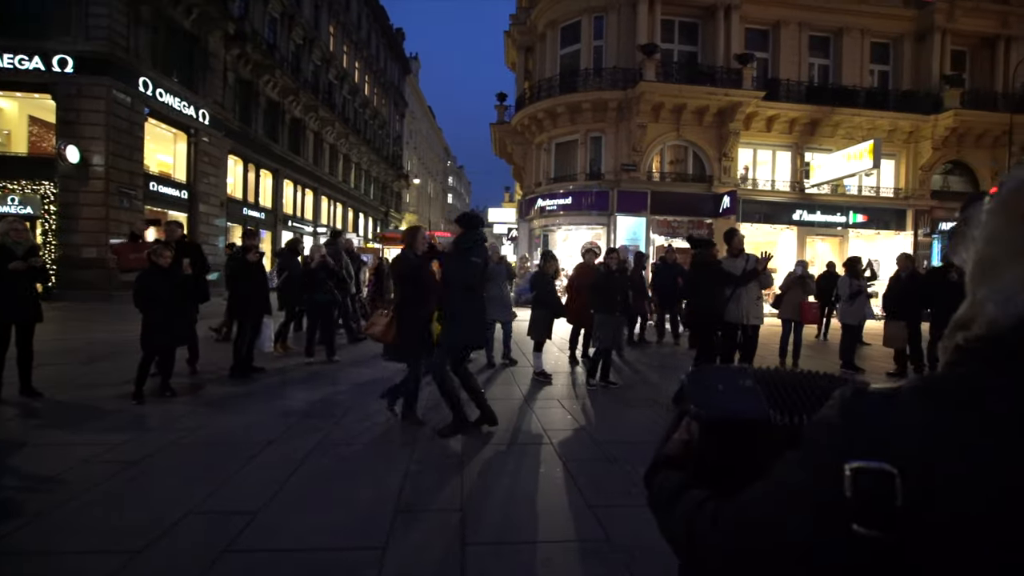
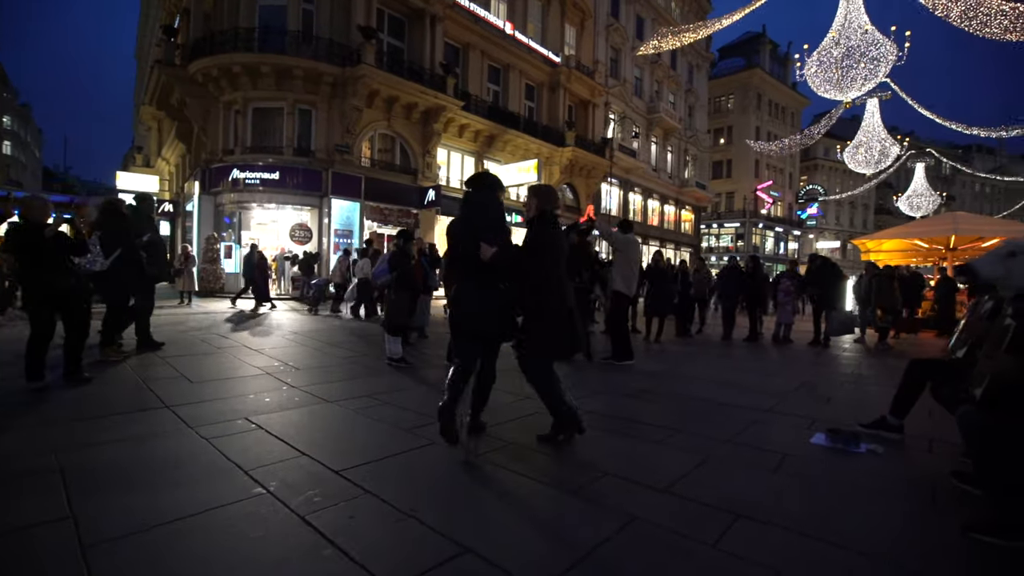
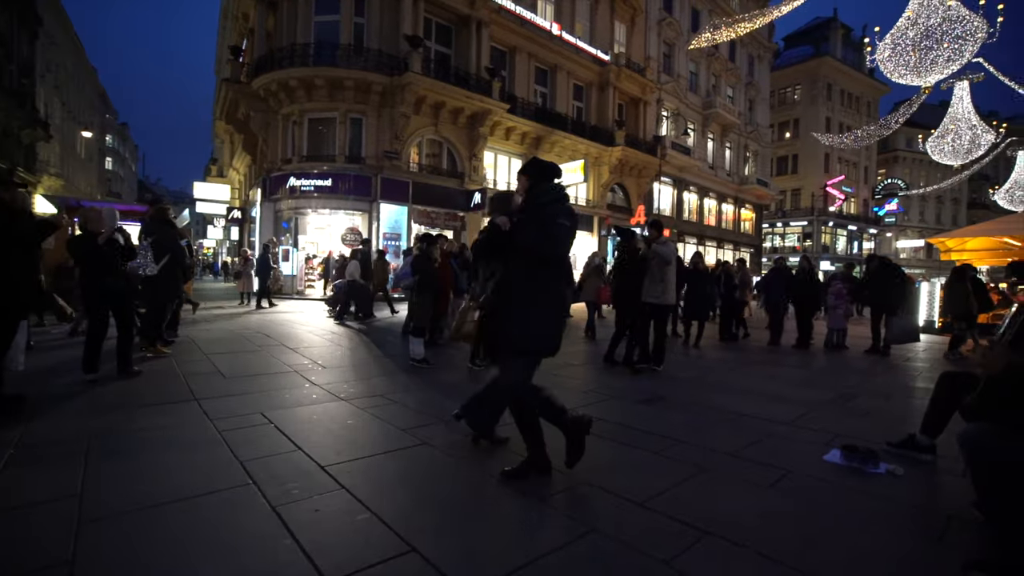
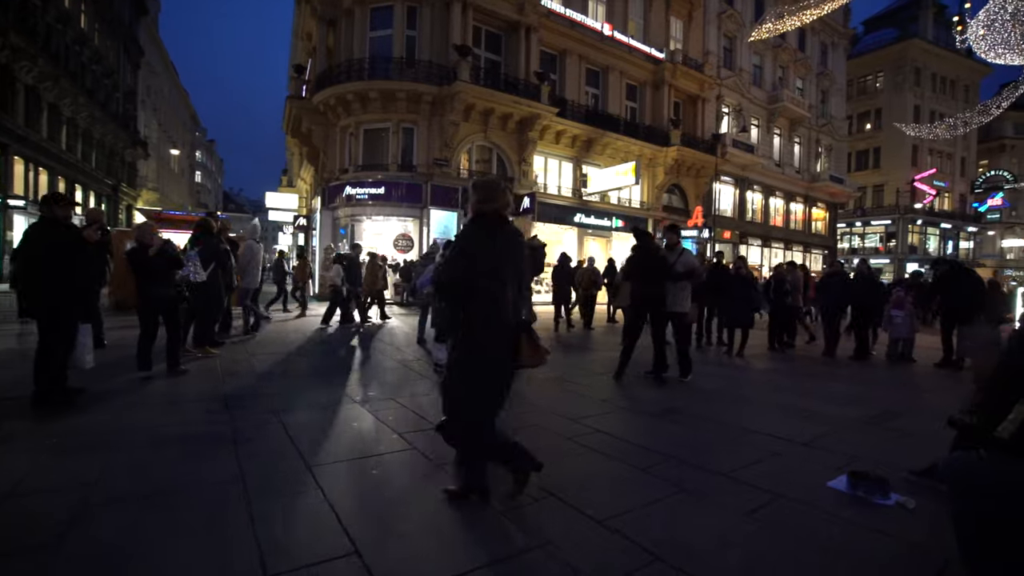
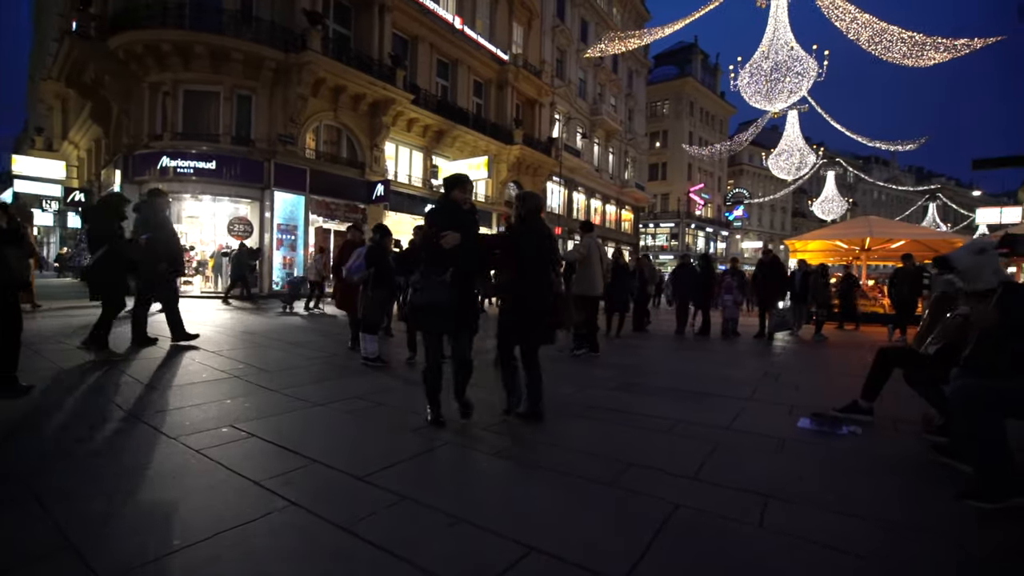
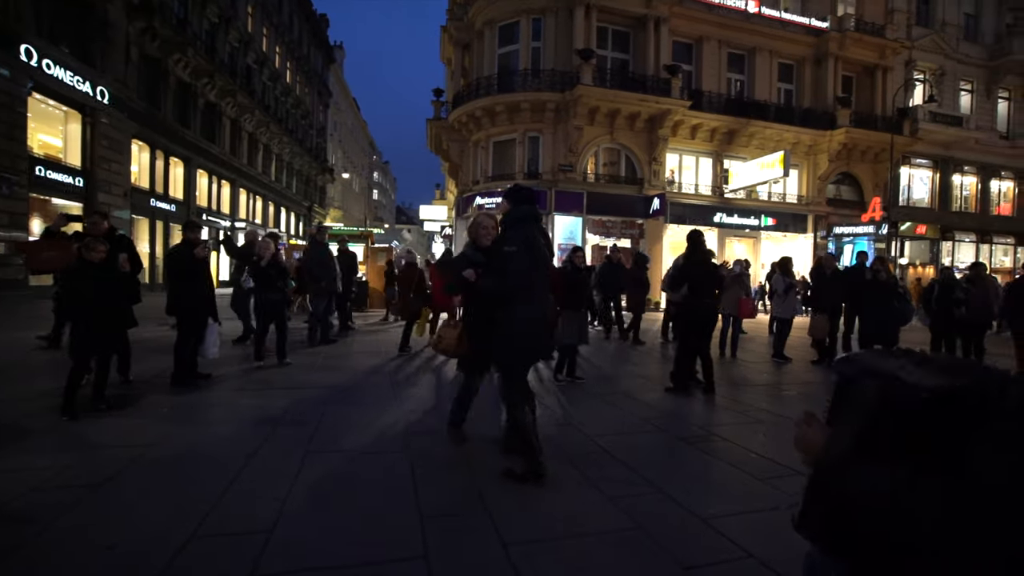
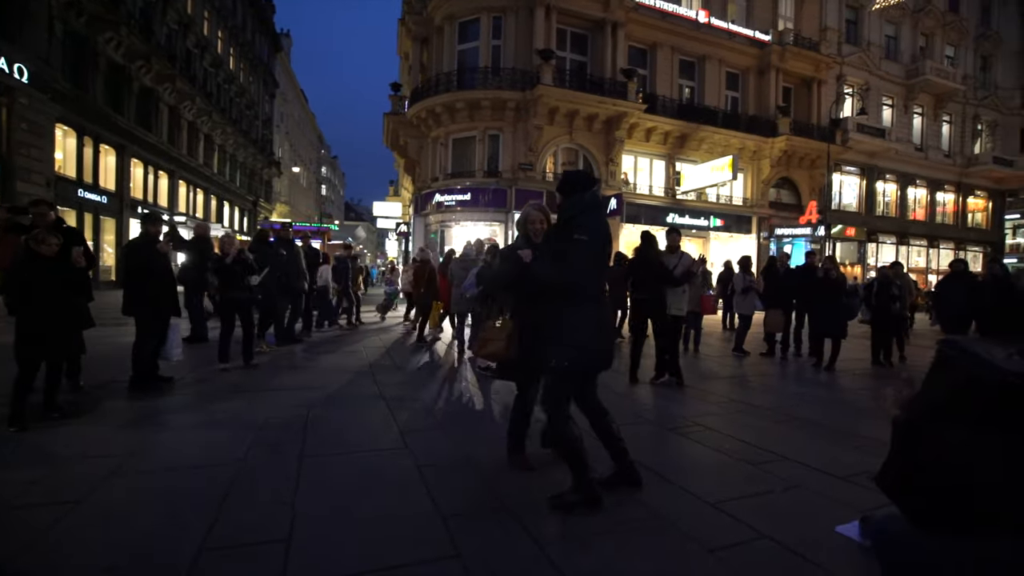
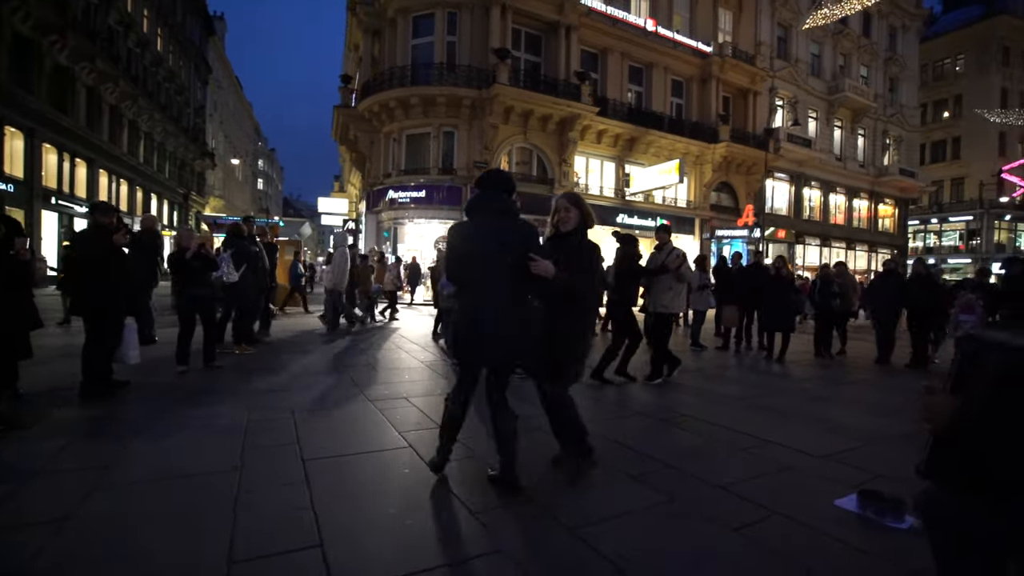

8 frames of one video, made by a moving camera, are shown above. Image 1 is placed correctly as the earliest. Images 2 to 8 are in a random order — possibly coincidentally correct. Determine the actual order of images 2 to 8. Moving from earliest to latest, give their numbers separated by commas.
6, 7, 8, 4, 3, 2, 5
